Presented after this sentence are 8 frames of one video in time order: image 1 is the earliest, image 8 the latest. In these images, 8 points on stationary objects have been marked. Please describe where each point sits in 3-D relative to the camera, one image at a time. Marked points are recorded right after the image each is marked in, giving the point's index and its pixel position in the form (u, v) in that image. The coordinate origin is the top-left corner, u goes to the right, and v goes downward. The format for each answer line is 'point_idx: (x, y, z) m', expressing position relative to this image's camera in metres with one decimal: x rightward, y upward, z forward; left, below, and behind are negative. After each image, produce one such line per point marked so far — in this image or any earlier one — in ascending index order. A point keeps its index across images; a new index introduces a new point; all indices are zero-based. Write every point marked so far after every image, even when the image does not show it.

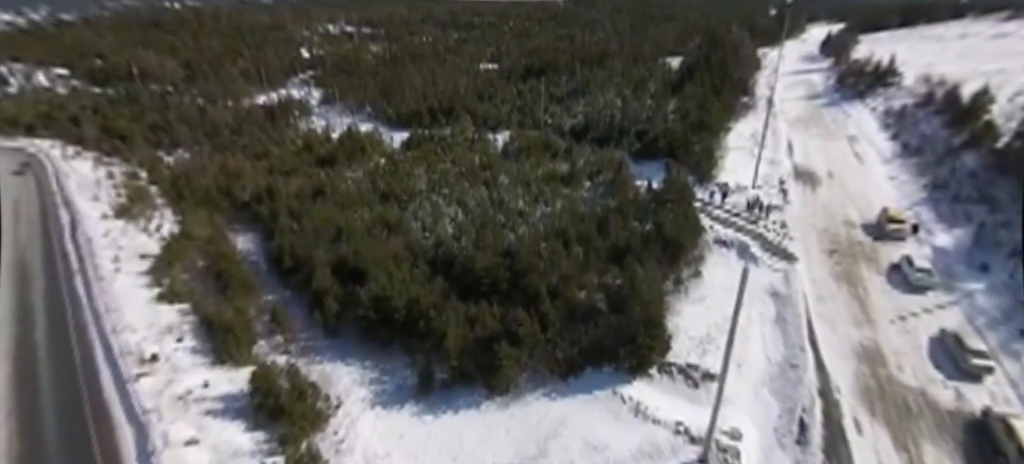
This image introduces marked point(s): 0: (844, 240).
0: (+10.3, -0.3, +15.3) m
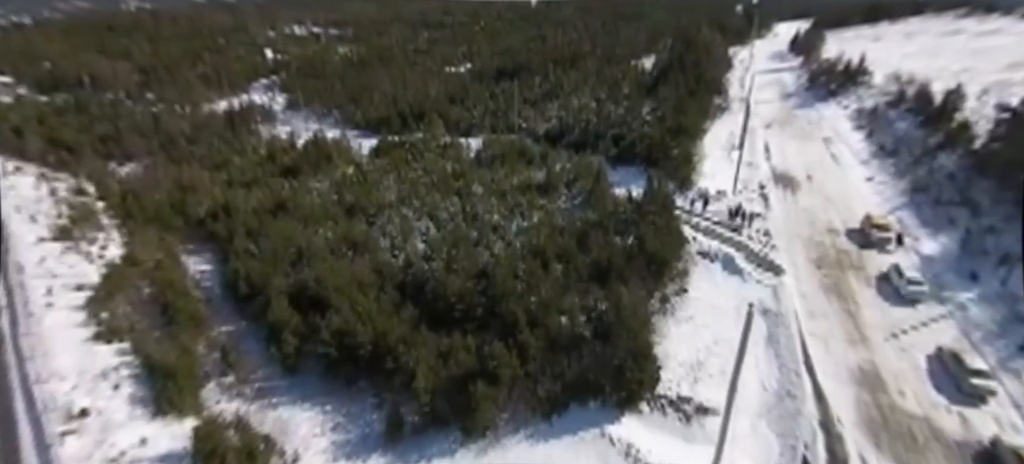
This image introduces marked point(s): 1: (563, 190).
0: (+9.6, -0.5, +14.8) m
1: (+2.0, +1.7, +19.5) m
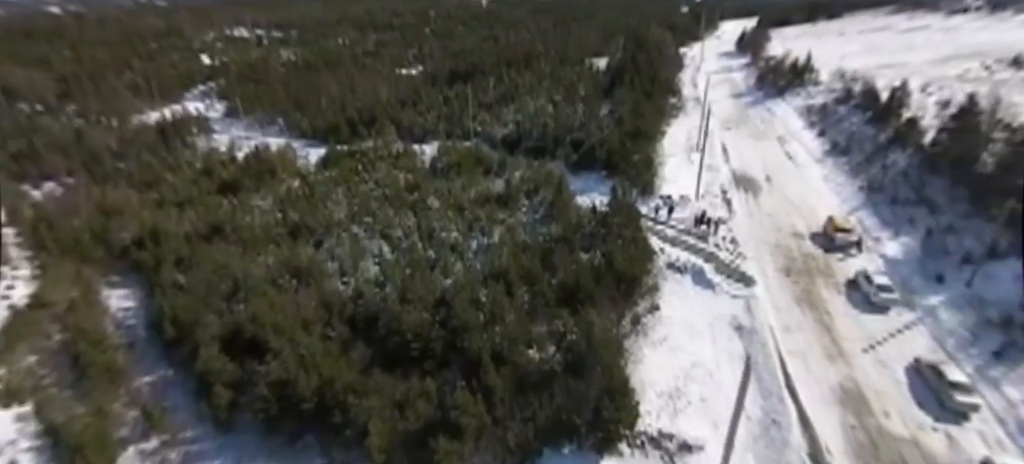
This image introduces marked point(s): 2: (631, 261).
0: (+8.4, -0.7, +14.5) m
1: (+0.4, +1.2, +18.6) m
2: (+3.1, -0.8, +12.7) m
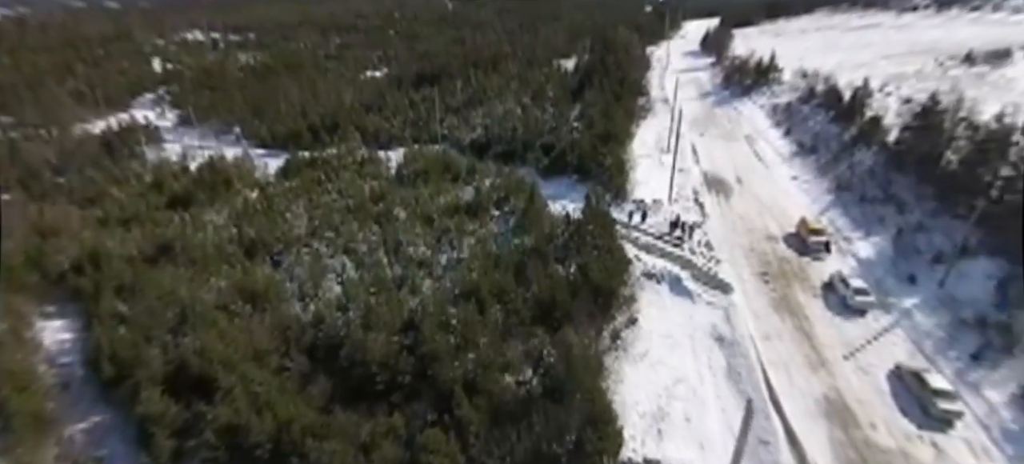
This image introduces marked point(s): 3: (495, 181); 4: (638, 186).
0: (+7.6, -0.8, +14.4) m
1: (-0.7, +0.8, +18.0) m
2: (+2.4, -1.0, +12.2) m
3: (-0.7, +2.1, +19.7) m
4: (+5.1, +1.9, +19.7) m
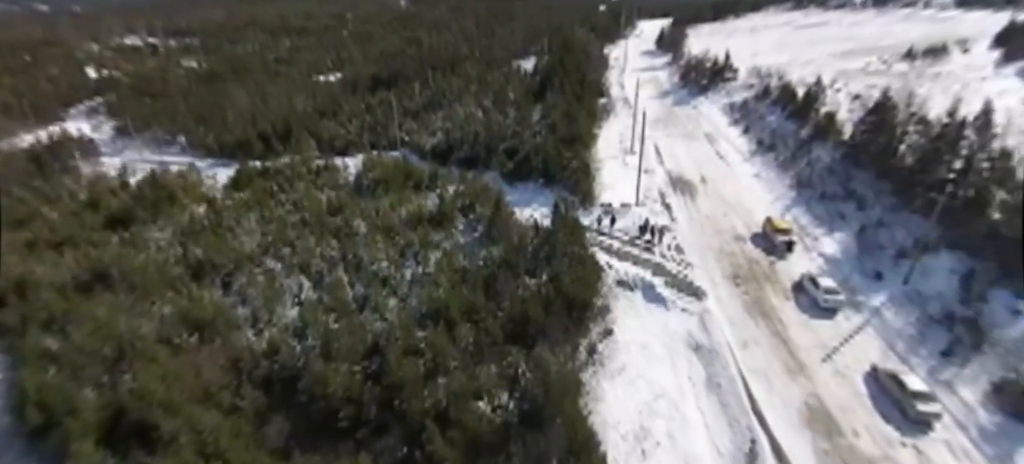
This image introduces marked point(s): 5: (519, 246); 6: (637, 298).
0: (+6.7, -0.8, +14.3) m
1: (-1.9, +0.5, +17.3) m
2: (+1.6, -1.2, +11.8) m
3: (-2.1, +1.7, +19.1) m
4: (+3.7, +1.7, +19.5) m
5: (+0.2, -0.4, +13.9) m
6: (+3.3, -1.8, +12.8) m
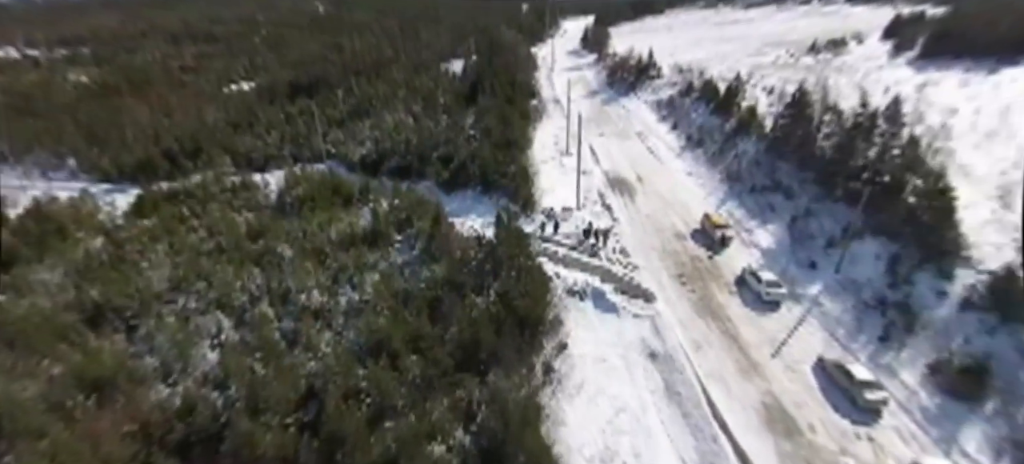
0: (+5.1, -0.7, +14.4) m
1: (-3.9, -0.1, +16.3) m
2: (+0.4, -1.5, +11.3) m
3: (-4.4, +1.1, +18.0) m
4: (+1.3, +1.5, +19.1) m
5: (-1.3, -0.8, +13.2) m
6: (+1.9, -1.9, +12.5) m
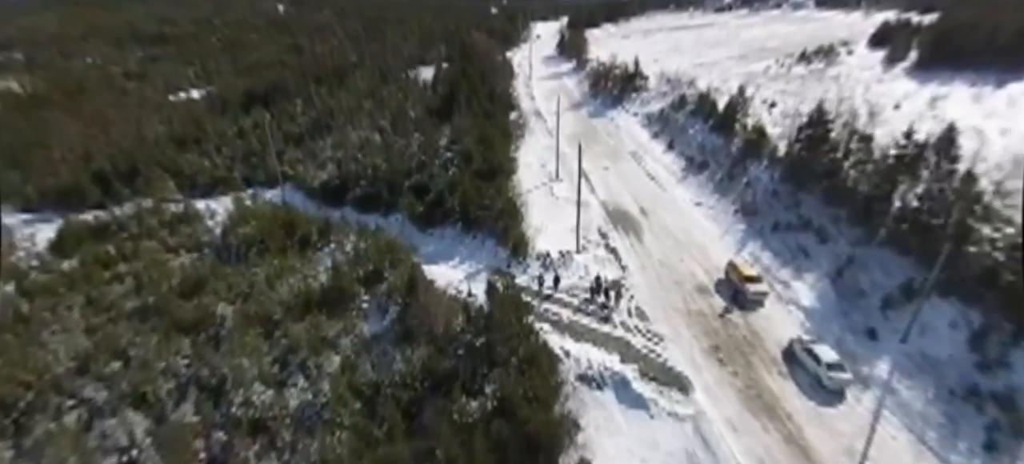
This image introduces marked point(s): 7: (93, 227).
0: (+5.0, -2.2, +12.0) m
1: (-4.1, -1.7, +13.4) m
2: (+0.5, -3.1, +8.6) m
3: (-4.7, -0.5, +15.1) m
4: (+0.8, 0.0, +16.5) m
5: (-1.3, -2.4, +10.4) m
6: (+2.0, -3.4, +9.9) m
7: (-15.6, -0.3, +17.7) m
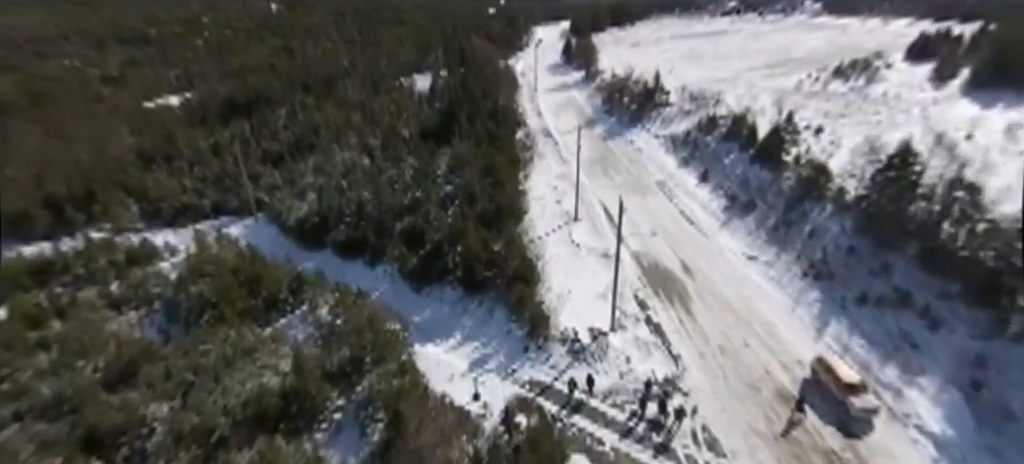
0: (+5.4, -4.0, +8.8) m
1: (-3.7, -3.5, +10.1) m
2: (+1.0, -4.8, +5.4) m
3: (-4.3, -2.3, +11.8) m
4: (+1.3, -1.8, +13.2) m
5: (-0.9, -4.1, +7.2) m
6: (+2.4, -5.2, +6.7) m
7: (-15.1, -2.0, +14.3) m
